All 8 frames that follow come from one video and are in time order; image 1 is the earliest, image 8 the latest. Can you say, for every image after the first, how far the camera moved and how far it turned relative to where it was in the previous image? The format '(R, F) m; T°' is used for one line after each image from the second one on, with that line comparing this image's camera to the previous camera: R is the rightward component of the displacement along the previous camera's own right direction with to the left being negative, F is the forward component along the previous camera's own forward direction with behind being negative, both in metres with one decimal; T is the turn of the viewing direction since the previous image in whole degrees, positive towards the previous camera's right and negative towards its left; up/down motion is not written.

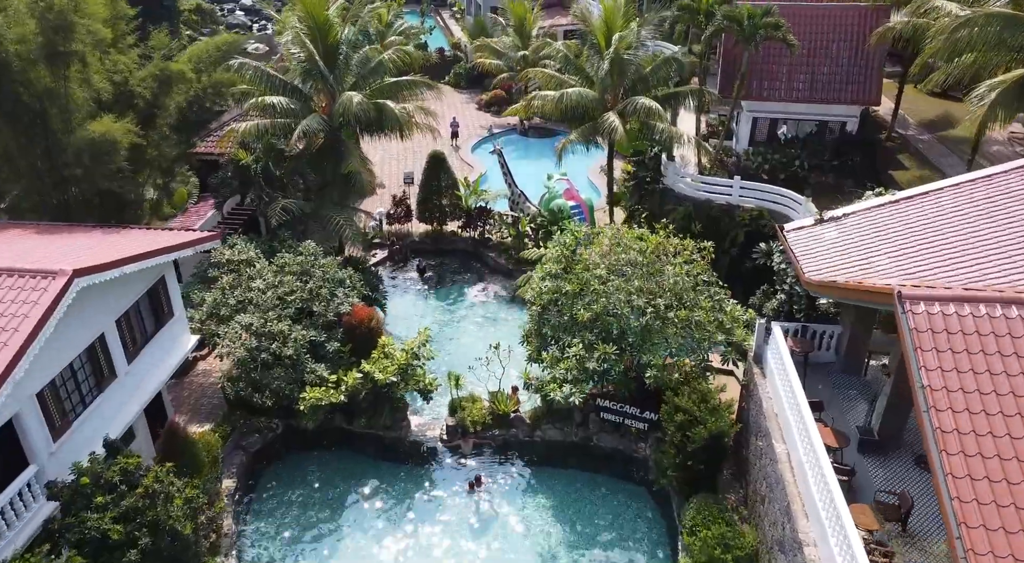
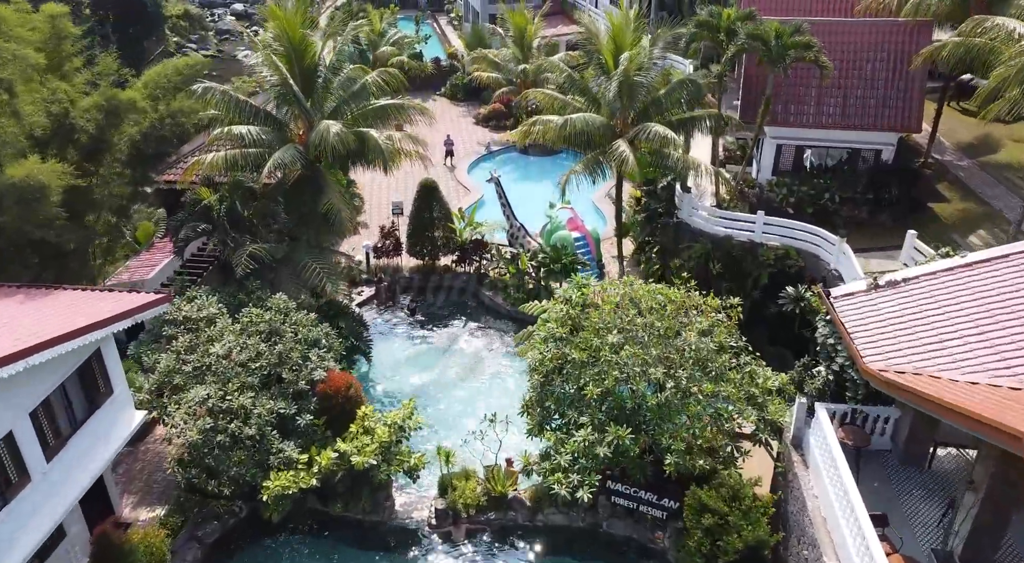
(0.0, +2.1) m; 0°
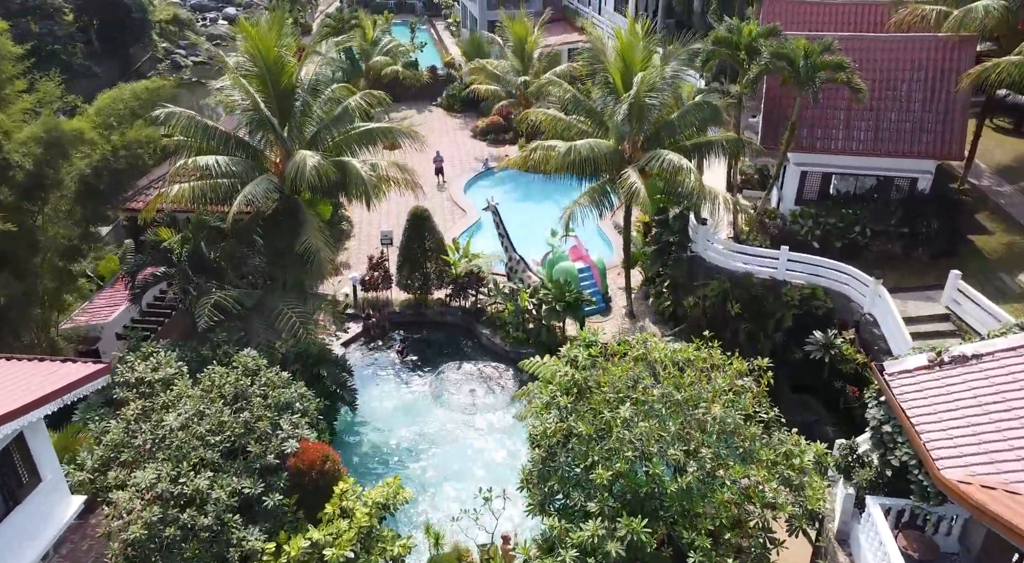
(0.0, +1.8) m; 0°
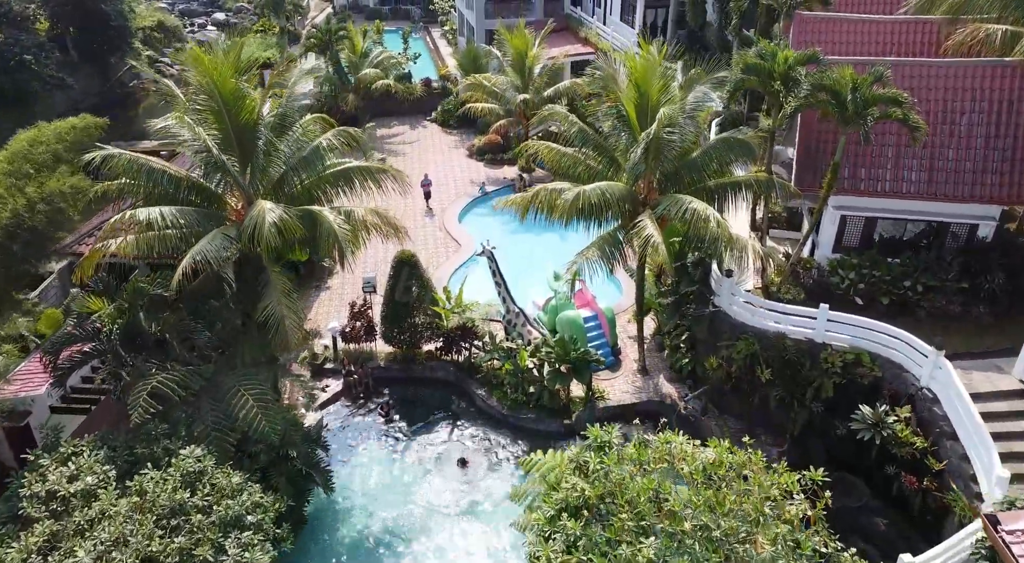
(0.0, +2.4) m; 0°
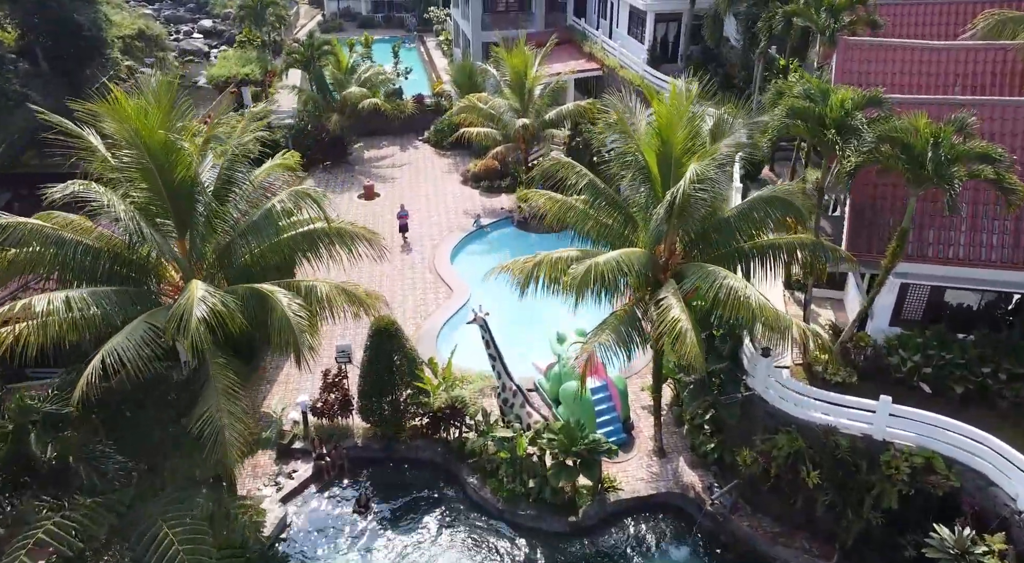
(+0.1, +2.7) m; 0°
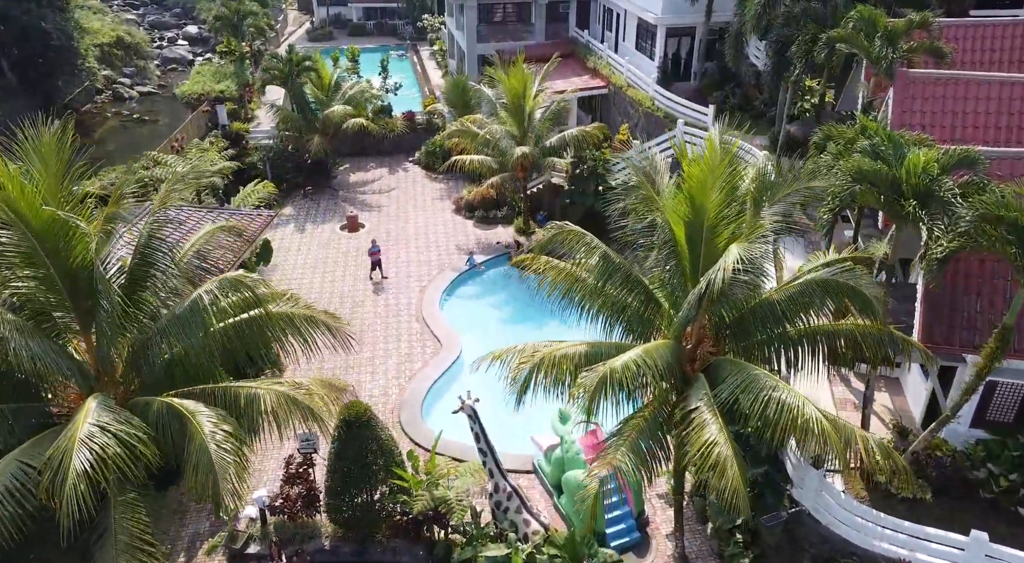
(+0.1, +2.6) m; 0°
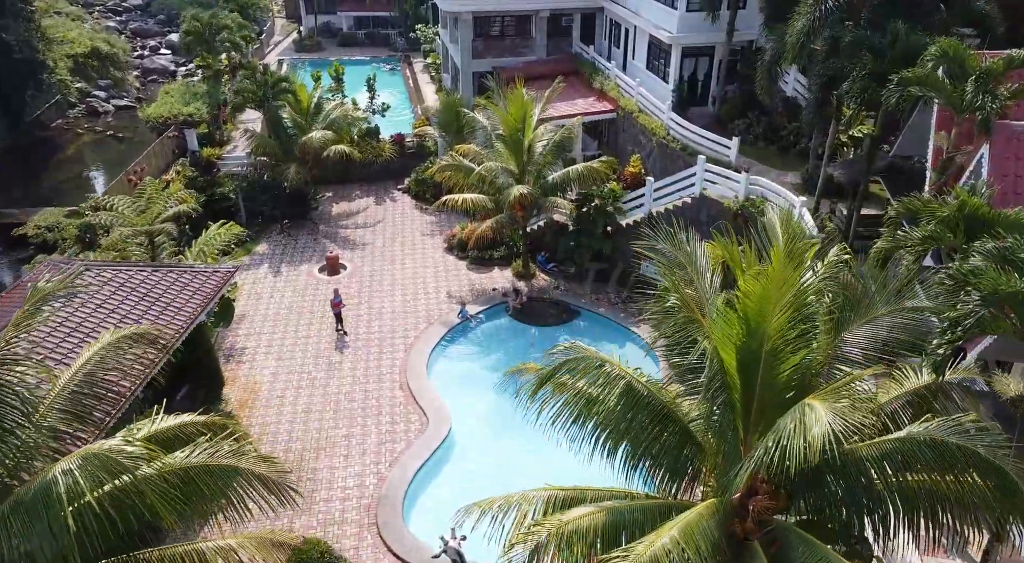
(+0.1, +2.8) m; 0°
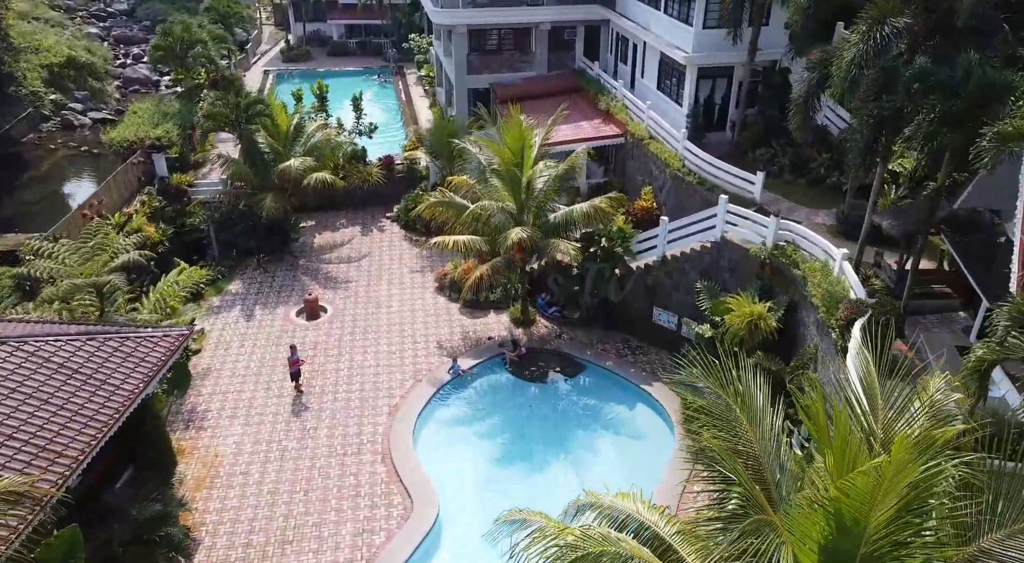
(+0.1, +2.3) m; 0°
